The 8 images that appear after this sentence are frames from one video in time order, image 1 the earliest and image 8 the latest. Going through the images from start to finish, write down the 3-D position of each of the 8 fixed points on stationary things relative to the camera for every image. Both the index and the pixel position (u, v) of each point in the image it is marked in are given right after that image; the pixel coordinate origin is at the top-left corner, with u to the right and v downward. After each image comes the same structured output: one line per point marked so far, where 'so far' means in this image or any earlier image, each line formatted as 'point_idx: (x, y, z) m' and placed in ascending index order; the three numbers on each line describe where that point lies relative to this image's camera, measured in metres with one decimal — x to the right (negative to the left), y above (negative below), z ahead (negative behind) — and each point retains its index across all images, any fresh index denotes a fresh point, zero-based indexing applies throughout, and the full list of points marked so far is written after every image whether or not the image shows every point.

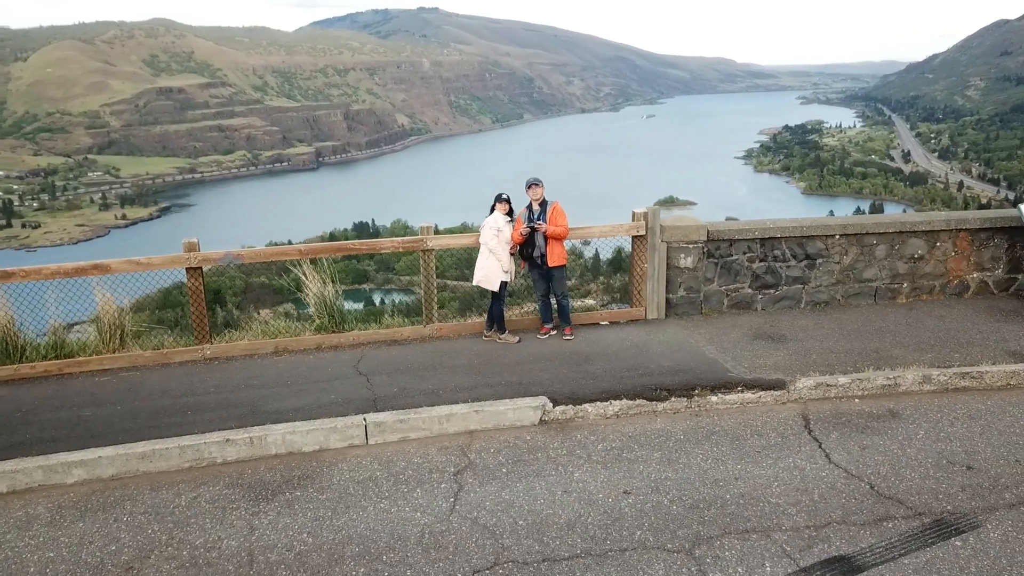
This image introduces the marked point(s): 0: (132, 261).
0: (-2.9, +0.2, +6.2) m
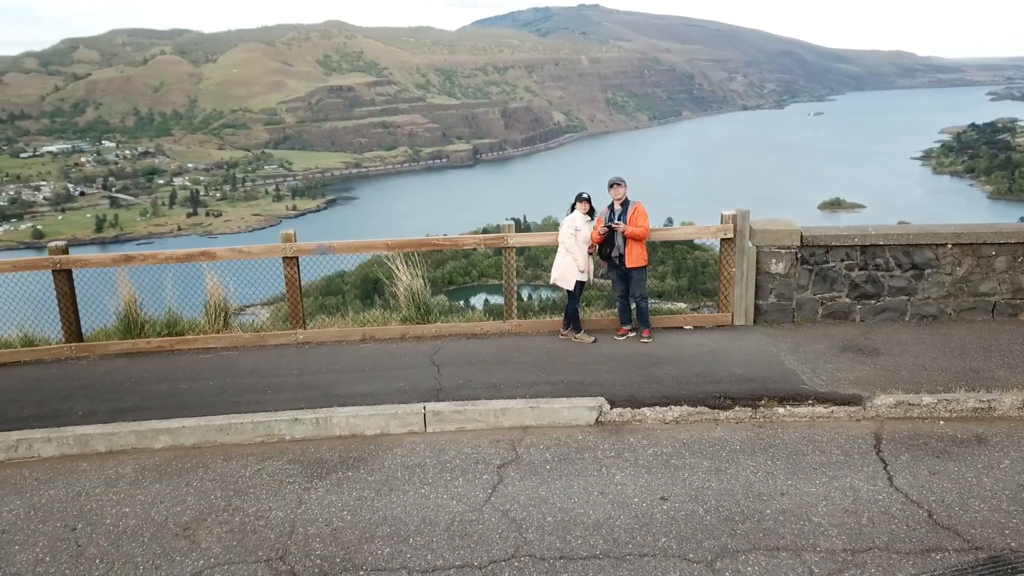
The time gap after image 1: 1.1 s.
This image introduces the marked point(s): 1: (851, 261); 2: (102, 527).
0: (-2.3, +0.3, +6.7) m
1: (+2.8, +0.2, +6.9) m
2: (-2.2, -1.2, +4.5) m
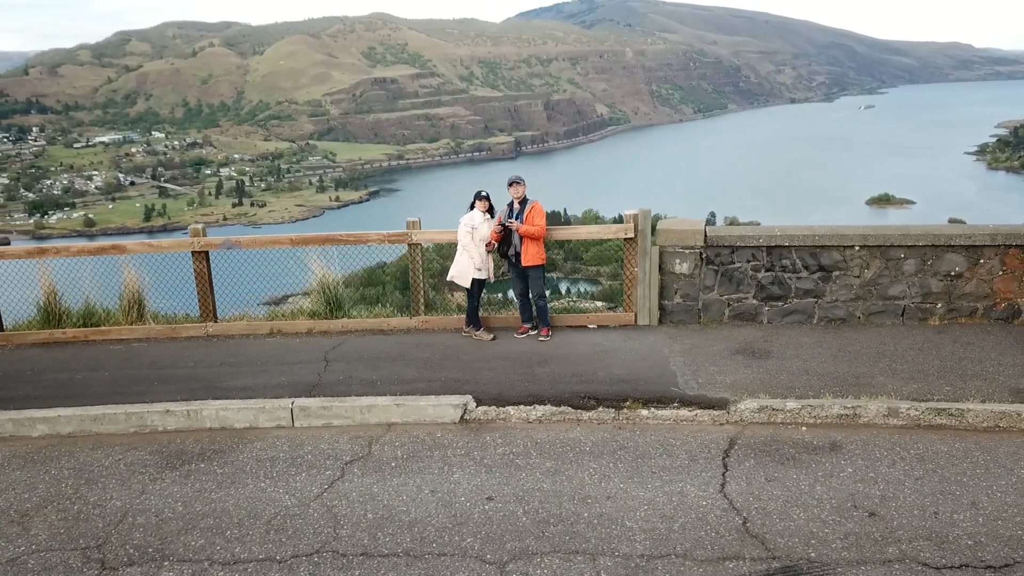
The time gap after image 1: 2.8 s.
0: (-3.1, +0.4, +6.9) m
1: (+2.0, +0.2, +6.8) m
2: (-3.1, -1.2, +4.7) m
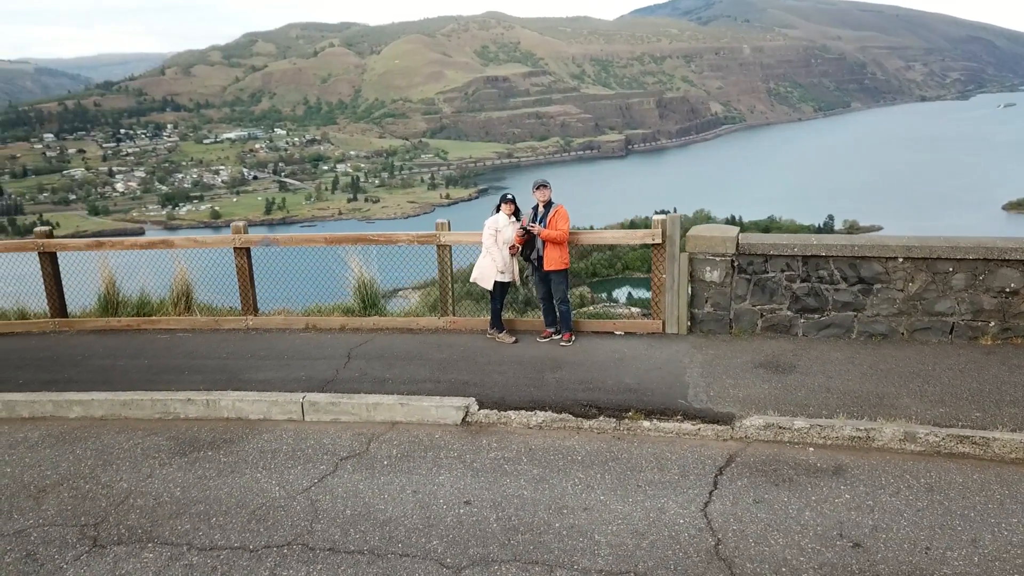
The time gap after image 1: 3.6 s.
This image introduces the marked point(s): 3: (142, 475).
0: (-2.8, +0.4, +7.3) m
1: (+2.2, +0.1, +6.5) m
2: (-3.2, -1.1, +5.1) m
3: (-2.2, -1.1, +5.0) m
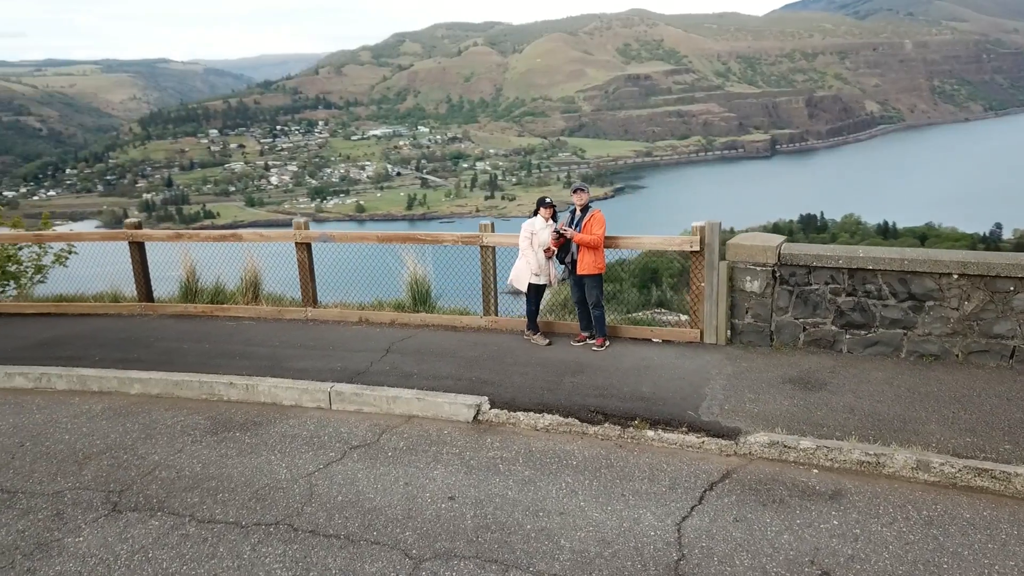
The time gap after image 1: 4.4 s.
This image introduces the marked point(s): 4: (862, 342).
0: (-2.4, +0.5, +7.8) m
1: (+2.5, 0.0, +6.3) m
2: (-3.2, -1.0, +5.7) m
3: (-2.2, -1.1, +5.5) m
4: (+2.6, -0.4, +6.3) m
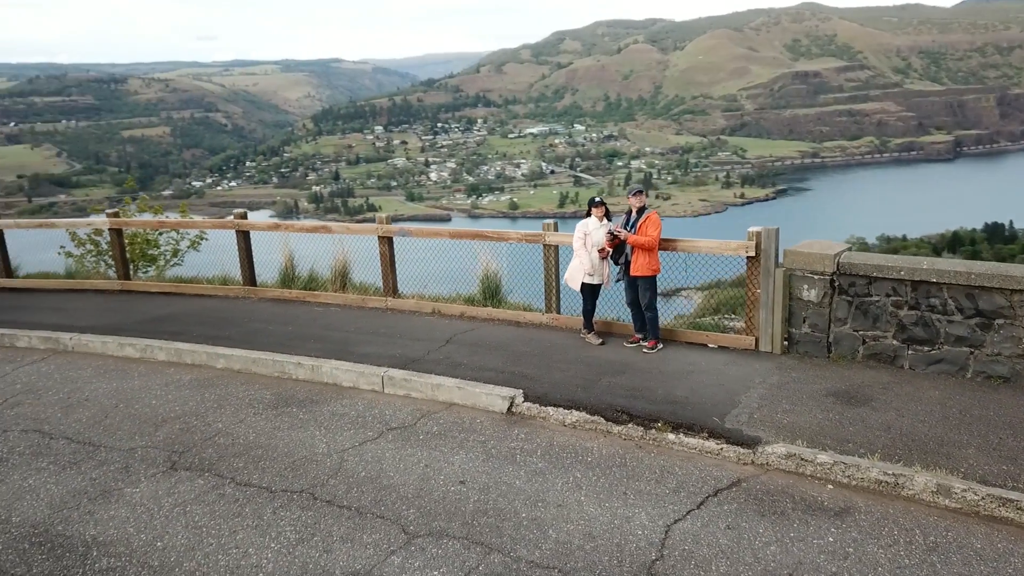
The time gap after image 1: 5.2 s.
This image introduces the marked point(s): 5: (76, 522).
0: (-1.7, +0.6, +8.3) m
1: (+2.8, -0.1, +6.0) m
2: (-2.9, -0.9, +6.4) m
3: (-2.0, -1.0, +6.0) m
4: (+3.0, -0.5, +5.9) m
5: (-2.4, -1.3, +4.6) m
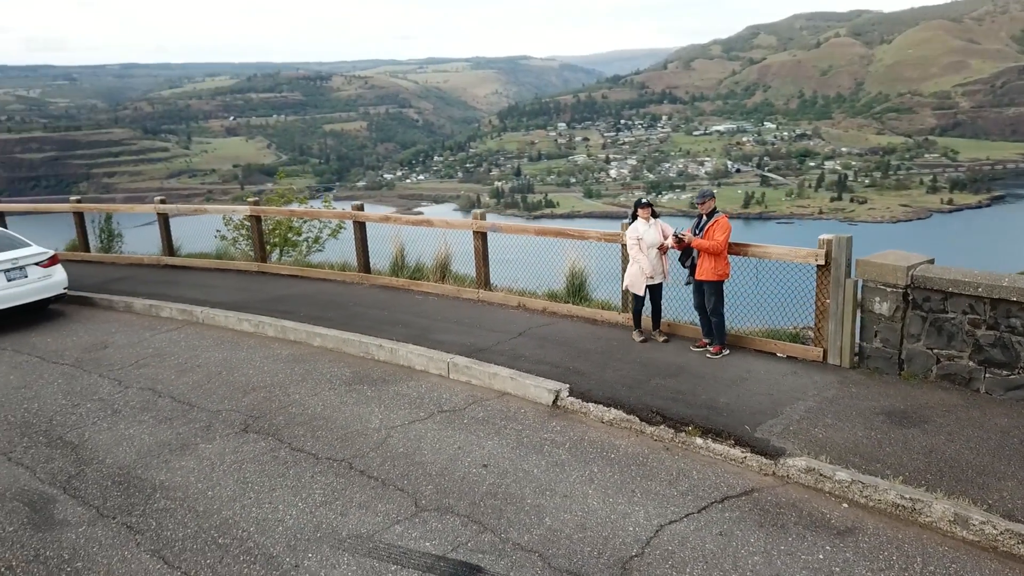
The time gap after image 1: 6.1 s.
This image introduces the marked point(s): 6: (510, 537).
0: (-0.7, +0.7, +8.8) m
1: (+3.1, -0.2, +5.5) m
2: (-2.4, -0.7, +7.2) m
3: (-1.6, -0.8, +6.6) m
4: (+3.3, -0.6, +5.5) m
5: (-2.3, -1.2, +5.4) m
6: (0.0, -1.3, +4.4) m
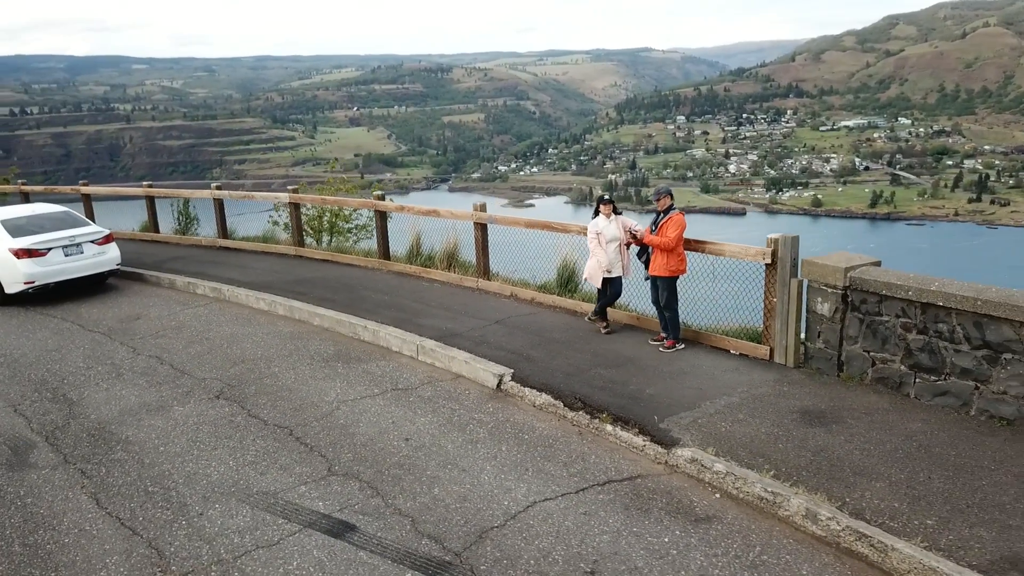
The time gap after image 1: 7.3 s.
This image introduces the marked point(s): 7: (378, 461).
0: (-0.7, +0.9, +9.2) m
1: (+2.6, -0.2, +5.5) m
2: (-2.6, -0.5, +7.9) m
3: (-1.9, -0.7, +7.2) m
4: (+2.7, -0.7, +5.4) m
5: (-2.8, -1.0, +6.1) m
6: (-0.6, -1.2, +4.8) m
7: (-0.8, -1.1, +5.3) m
